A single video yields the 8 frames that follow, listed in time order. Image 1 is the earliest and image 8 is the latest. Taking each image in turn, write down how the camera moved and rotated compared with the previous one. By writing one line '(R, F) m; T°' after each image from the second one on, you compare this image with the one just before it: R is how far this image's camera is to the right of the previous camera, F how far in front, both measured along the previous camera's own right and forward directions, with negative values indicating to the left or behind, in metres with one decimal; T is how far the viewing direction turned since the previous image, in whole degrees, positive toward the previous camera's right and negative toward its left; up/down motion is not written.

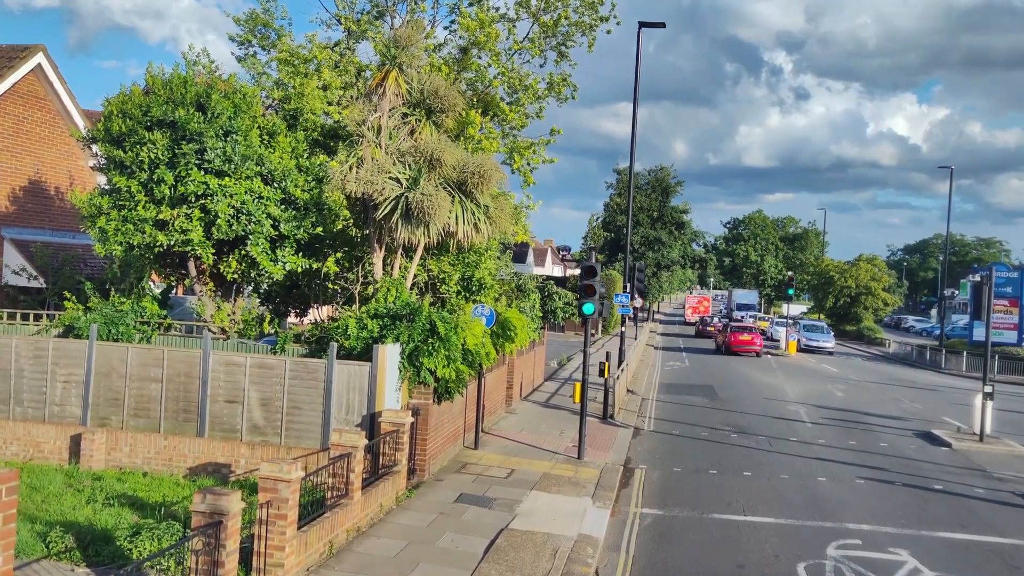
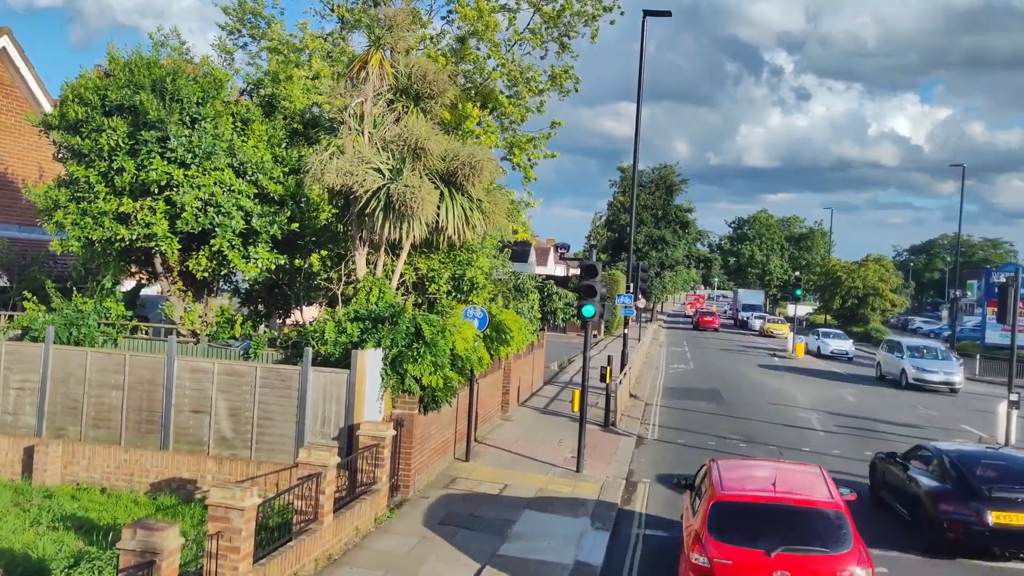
(+0.1, +1.0) m; 0°
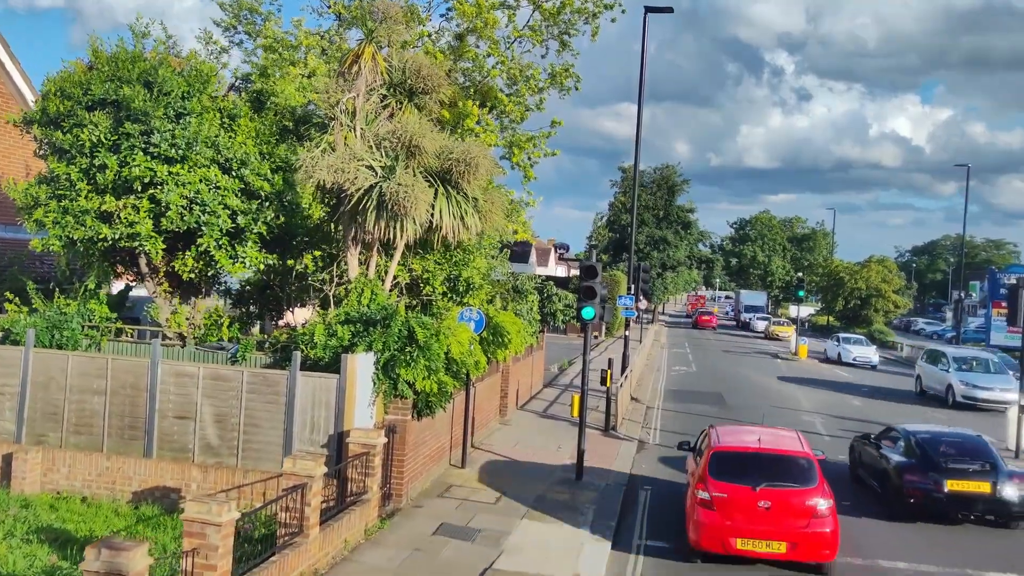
(0.0, +0.4) m; 0°
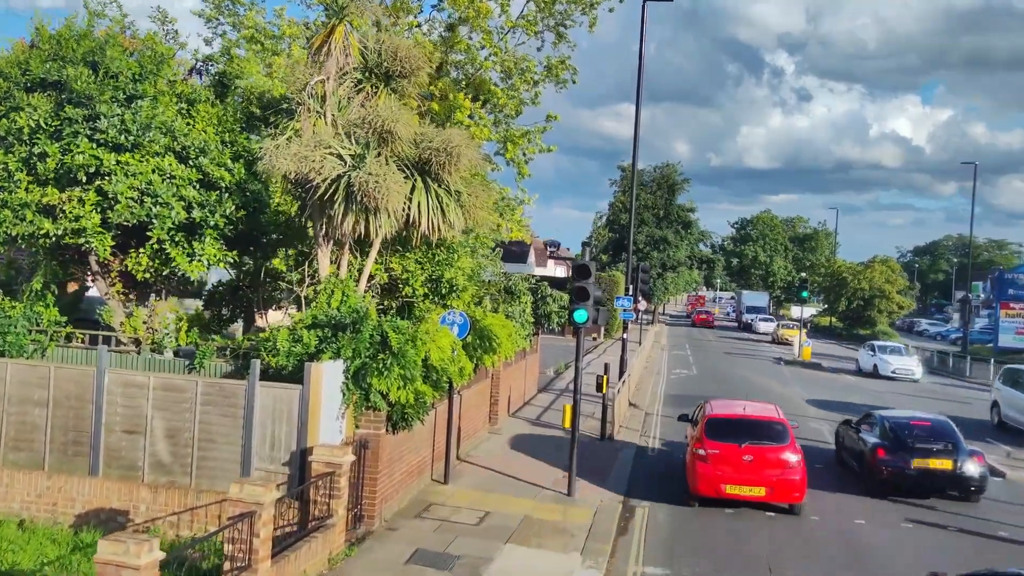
(+0.2, +1.0) m; 0°
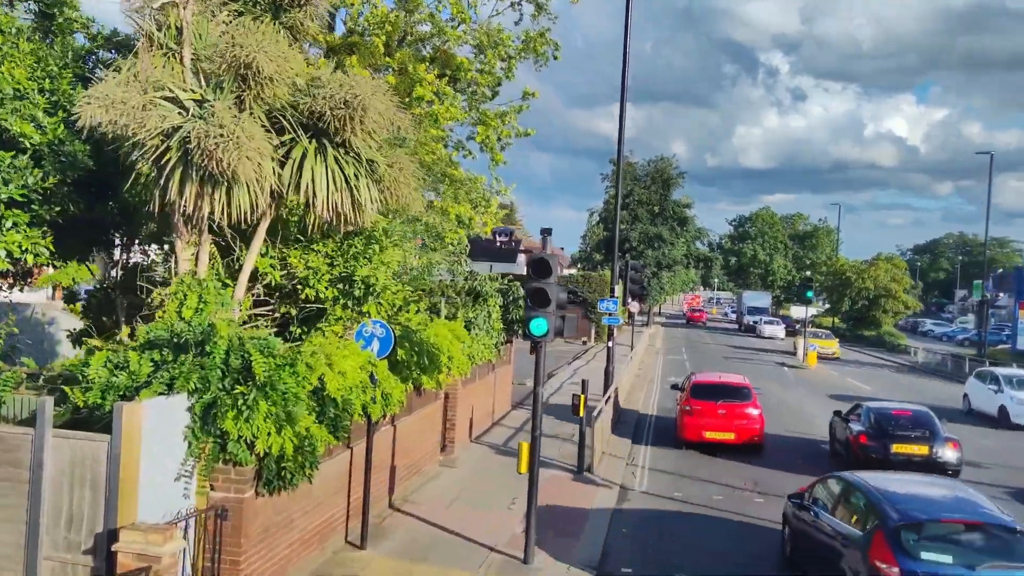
(+0.5, +2.9) m; 0°
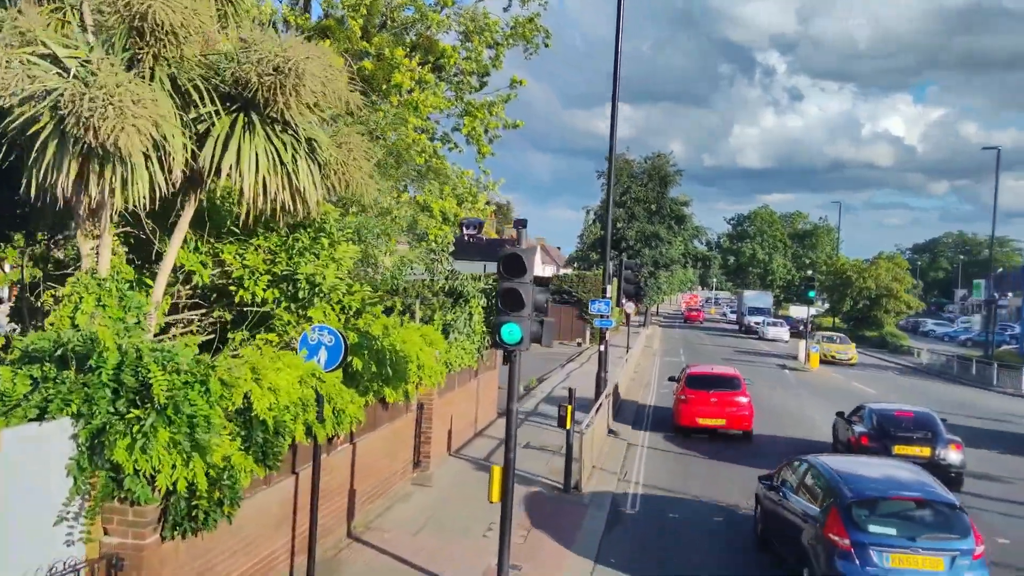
(+0.2, +1.2) m; 0°
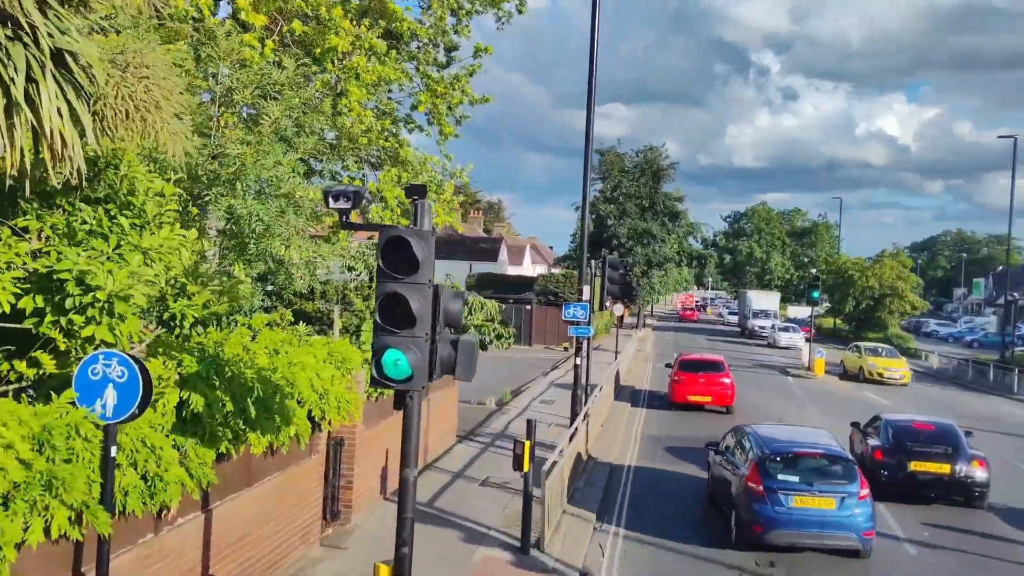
(+0.5, +2.8) m; 0°
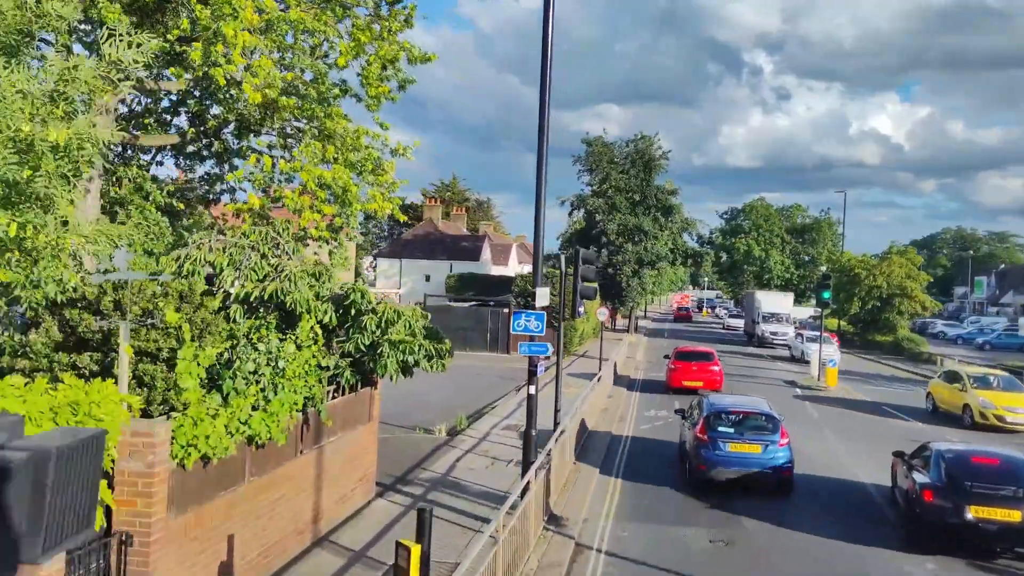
(+0.7, +3.8) m; 0°
